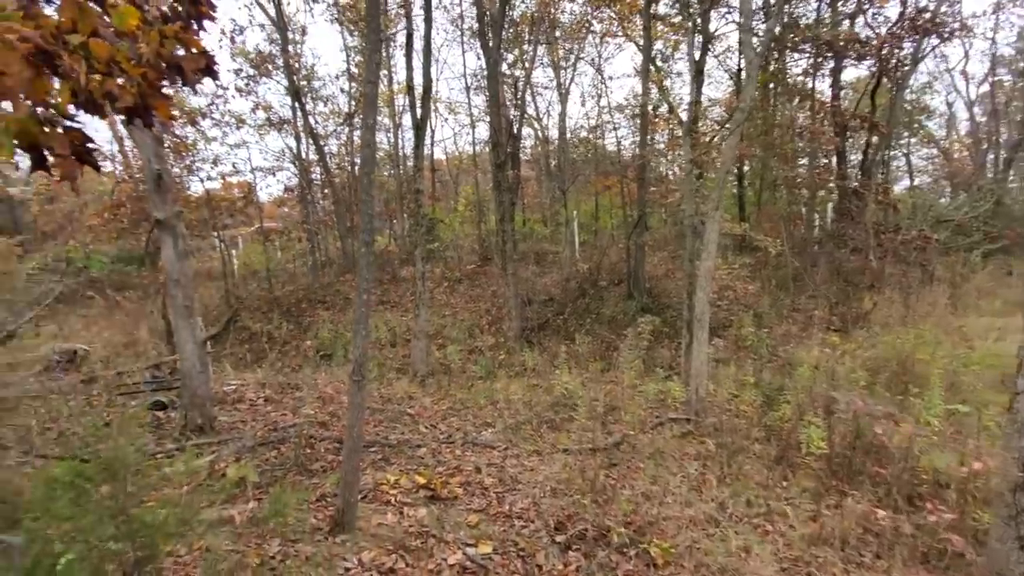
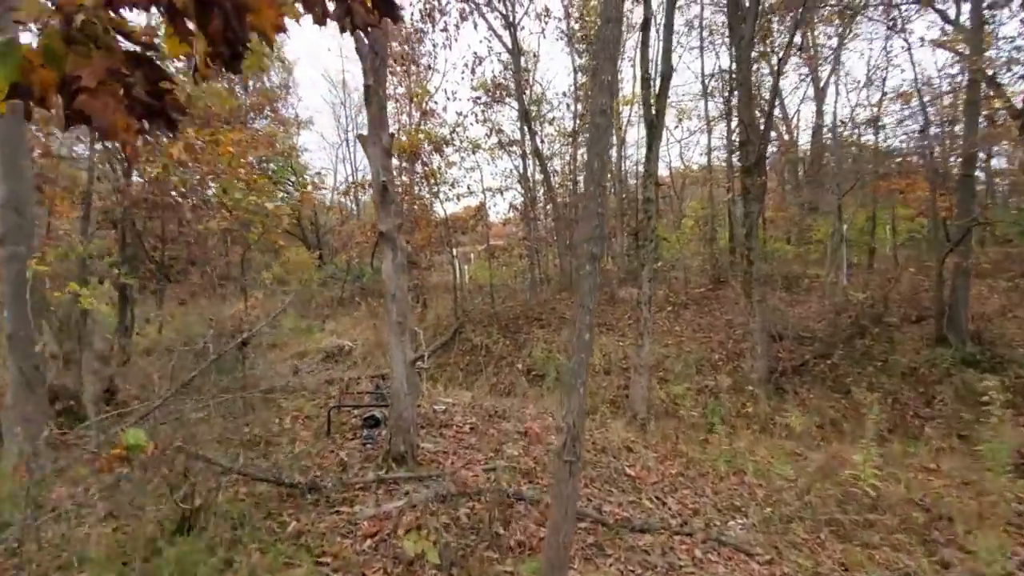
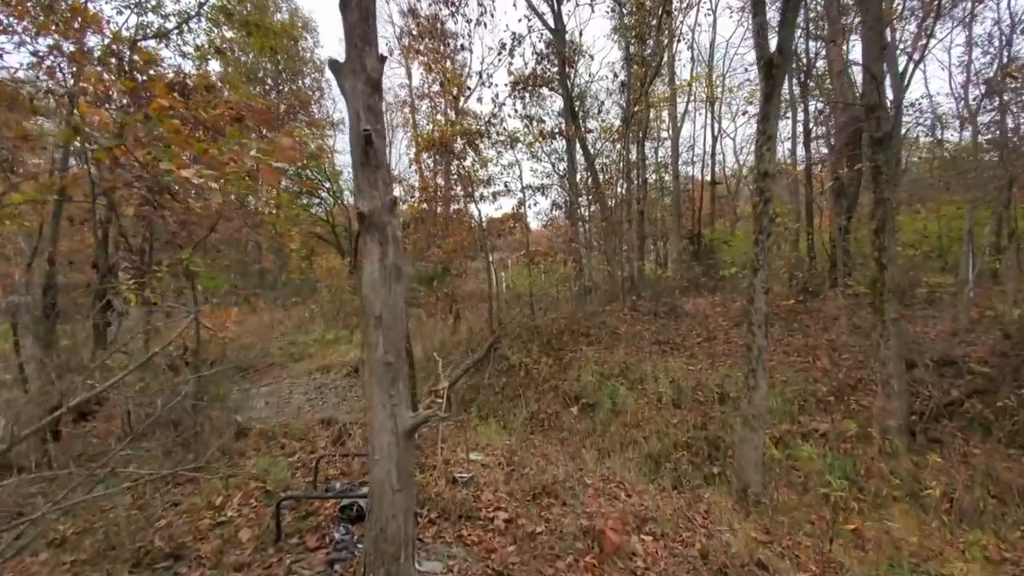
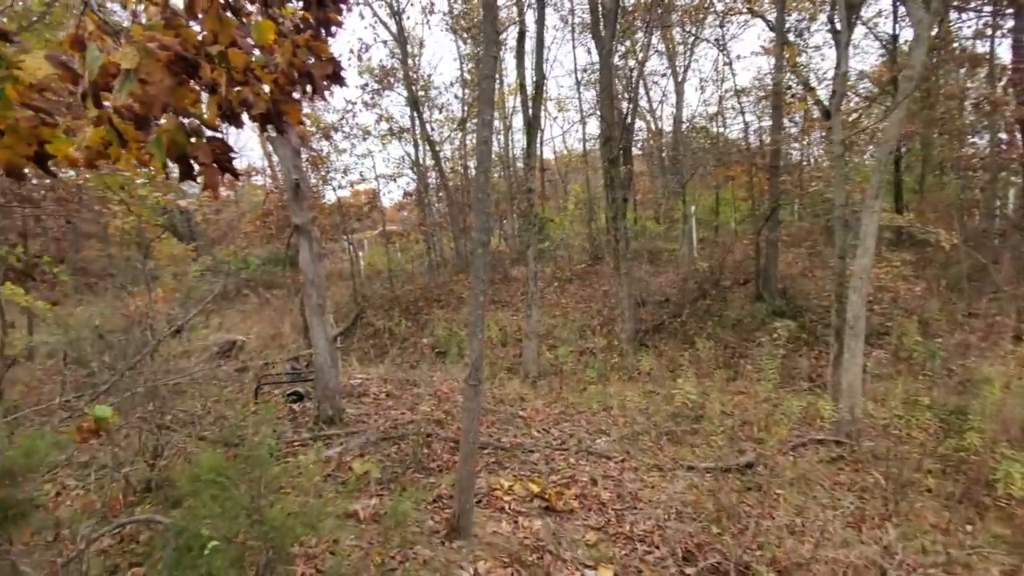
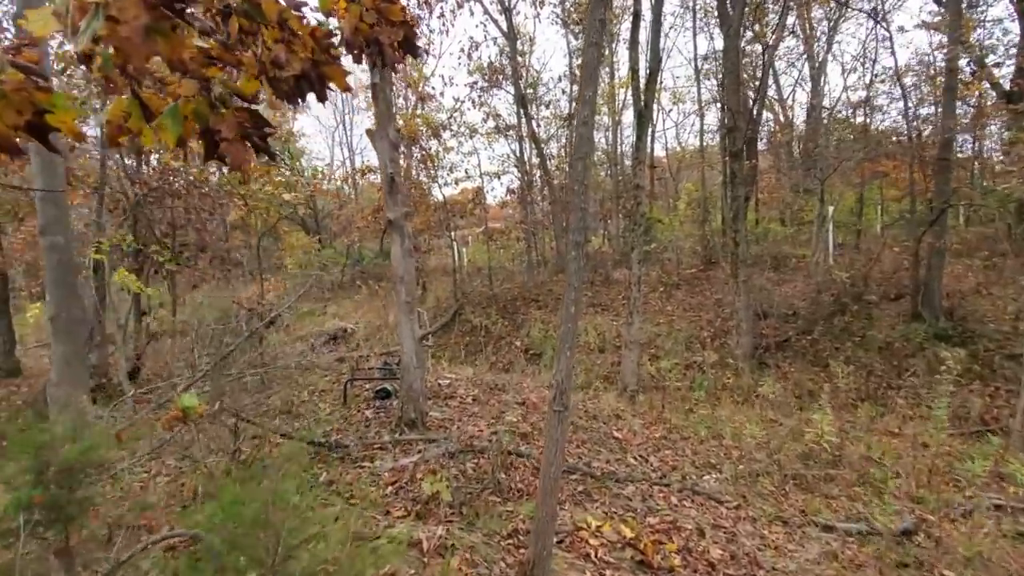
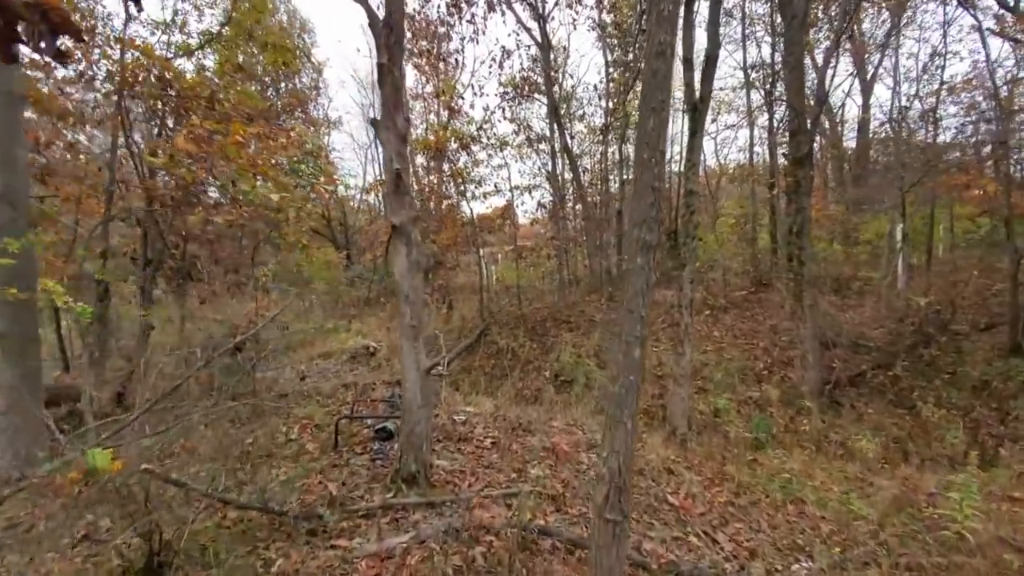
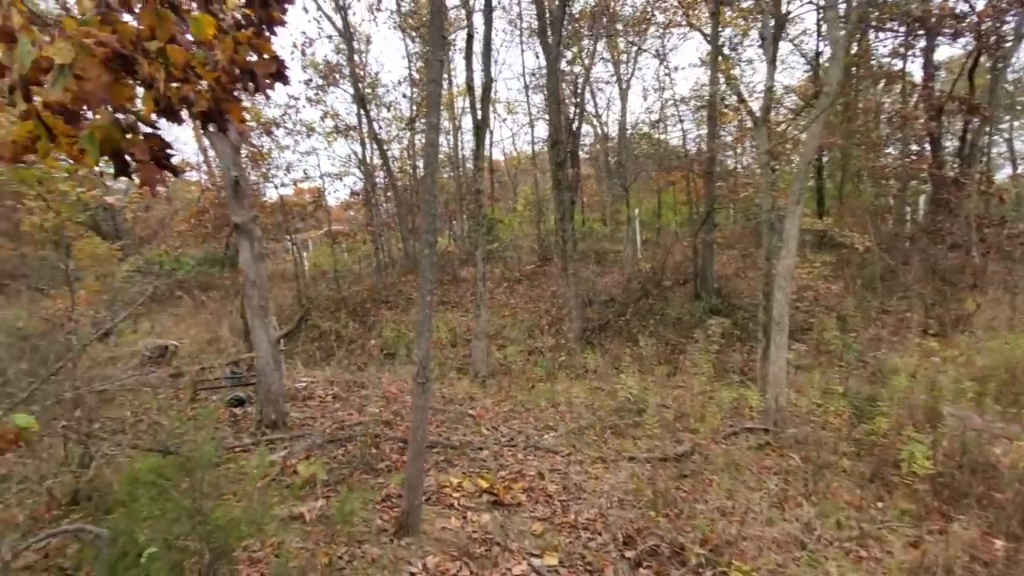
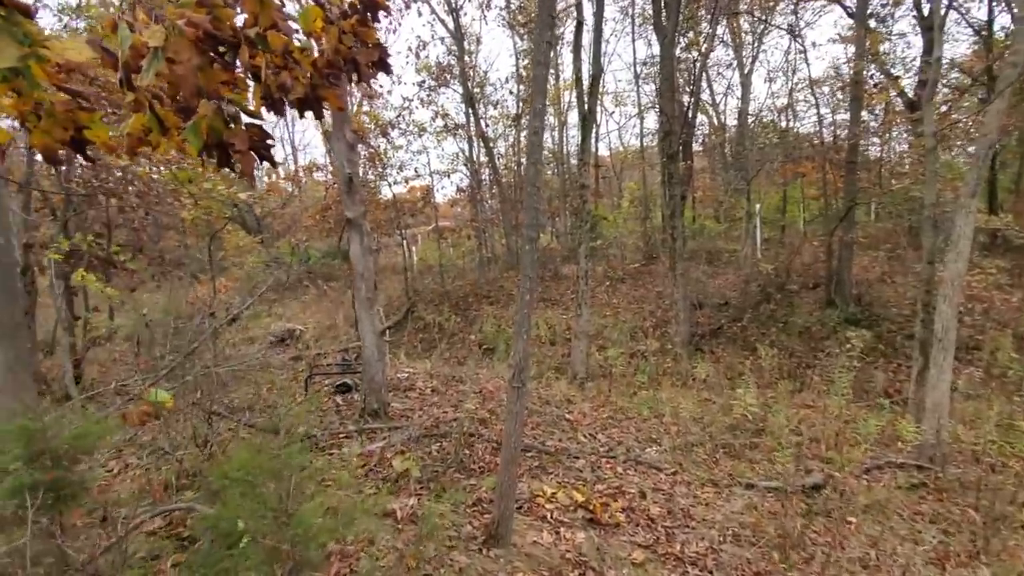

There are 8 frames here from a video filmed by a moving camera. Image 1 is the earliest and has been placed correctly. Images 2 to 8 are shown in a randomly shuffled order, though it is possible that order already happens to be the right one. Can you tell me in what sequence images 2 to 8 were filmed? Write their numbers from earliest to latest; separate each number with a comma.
7, 4, 8, 5, 2, 6, 3
